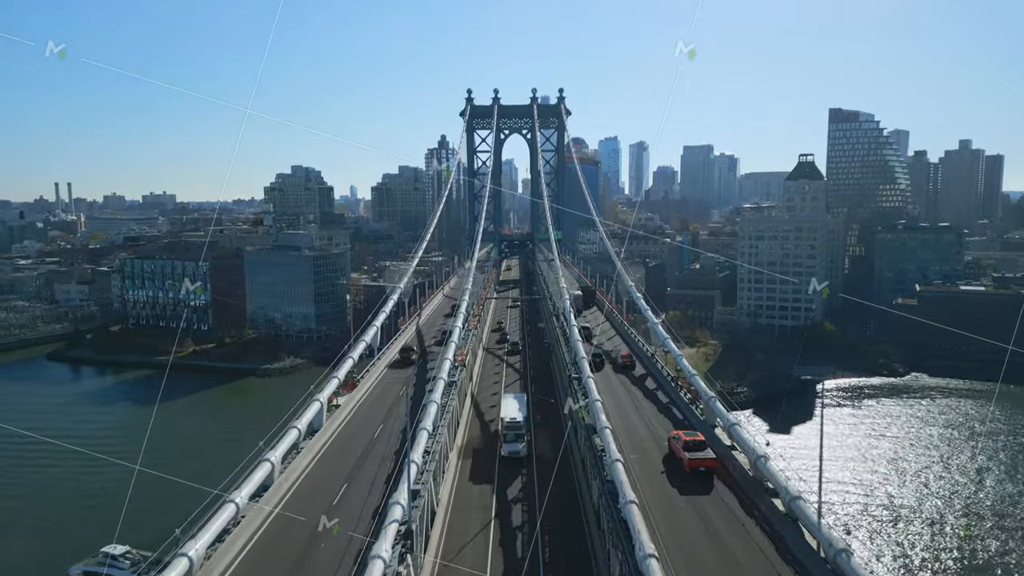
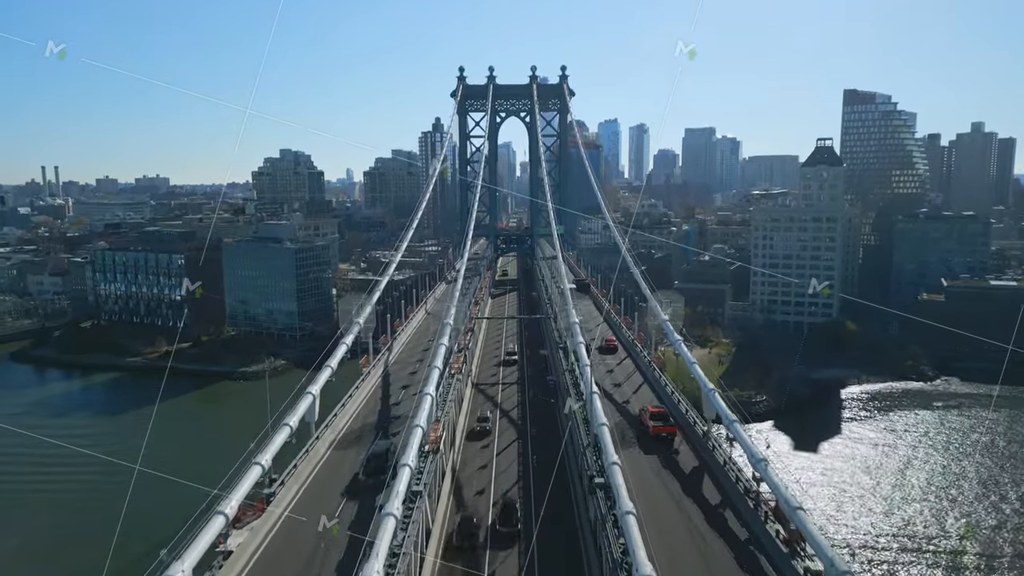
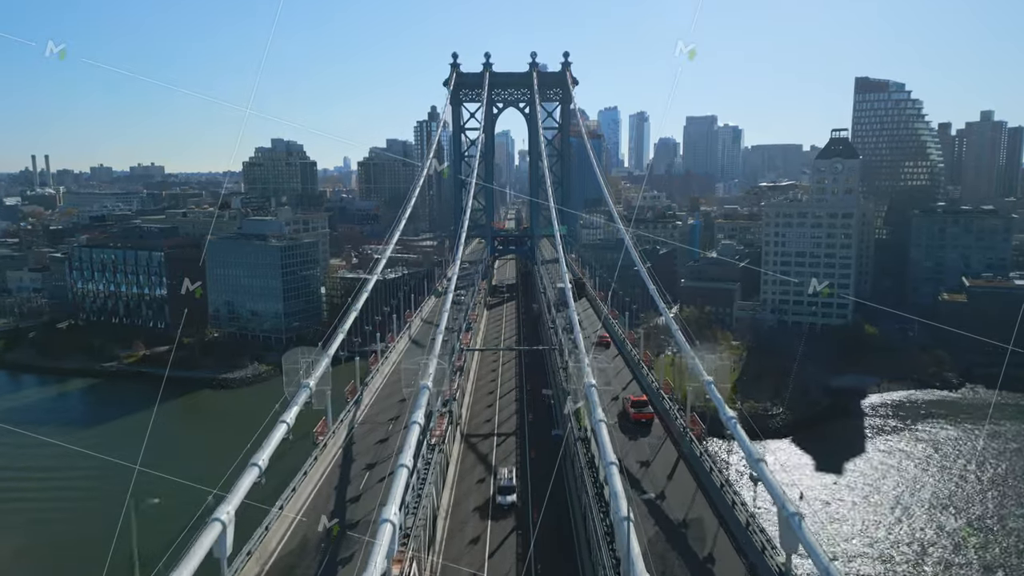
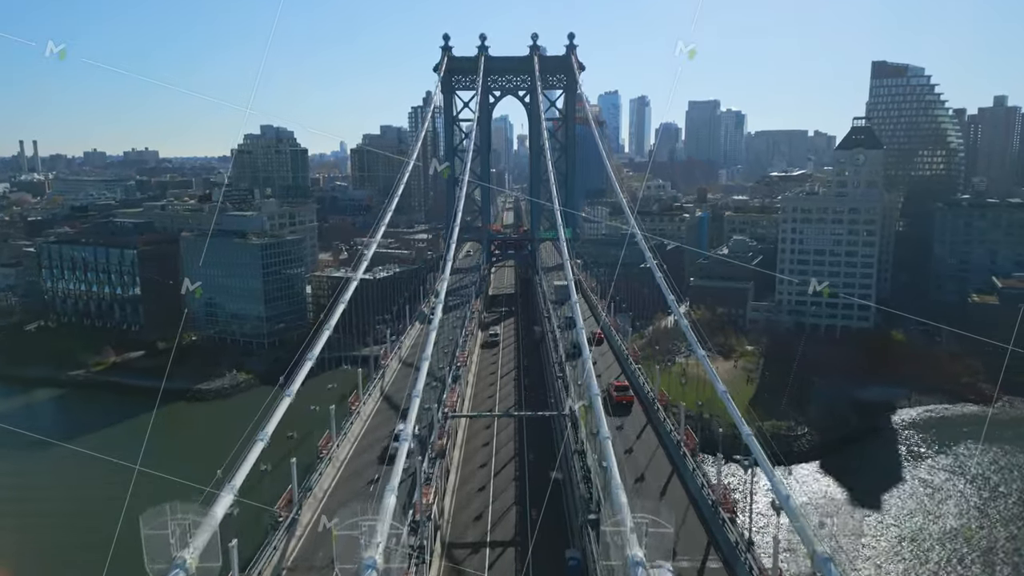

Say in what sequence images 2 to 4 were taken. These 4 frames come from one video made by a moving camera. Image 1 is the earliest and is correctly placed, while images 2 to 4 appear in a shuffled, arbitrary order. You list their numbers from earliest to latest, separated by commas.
2, 3, 4
